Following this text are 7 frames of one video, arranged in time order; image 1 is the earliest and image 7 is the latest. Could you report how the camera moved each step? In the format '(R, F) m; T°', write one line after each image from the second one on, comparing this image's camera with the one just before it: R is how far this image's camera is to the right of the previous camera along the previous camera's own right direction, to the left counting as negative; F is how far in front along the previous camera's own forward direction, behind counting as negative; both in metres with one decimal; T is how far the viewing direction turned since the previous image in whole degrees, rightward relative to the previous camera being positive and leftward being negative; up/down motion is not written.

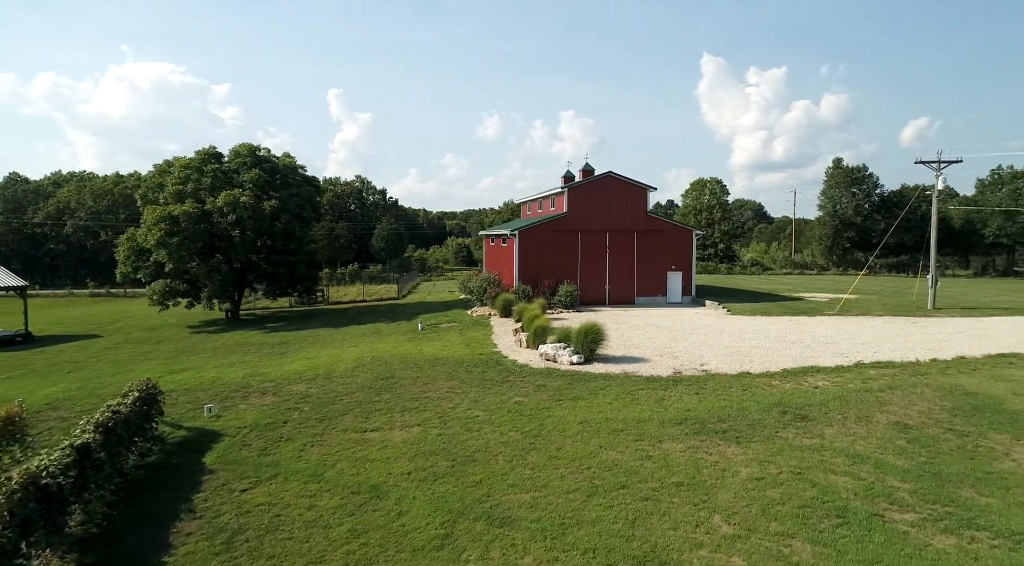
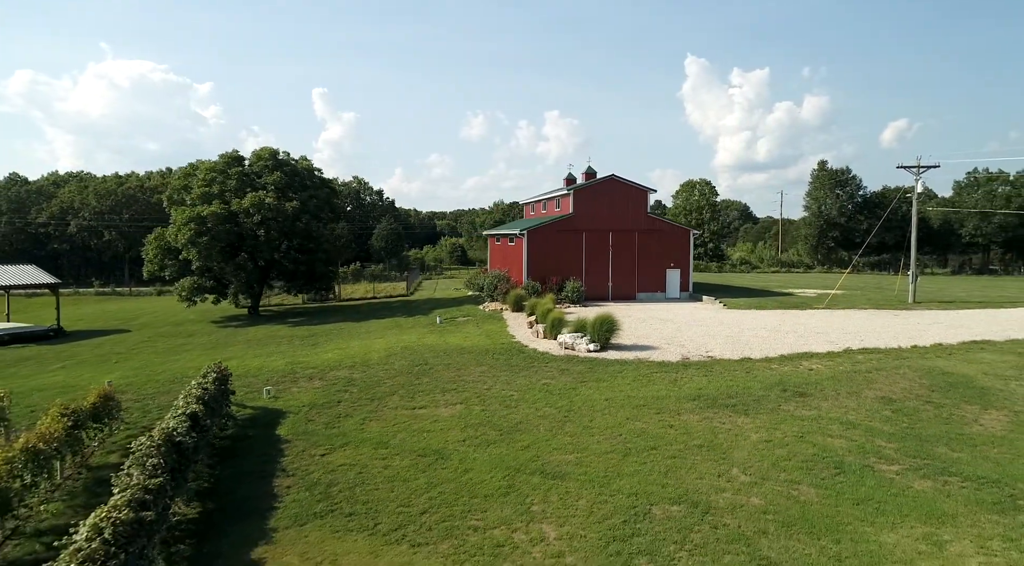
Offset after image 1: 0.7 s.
(-1.0, -1.6) m; +1°
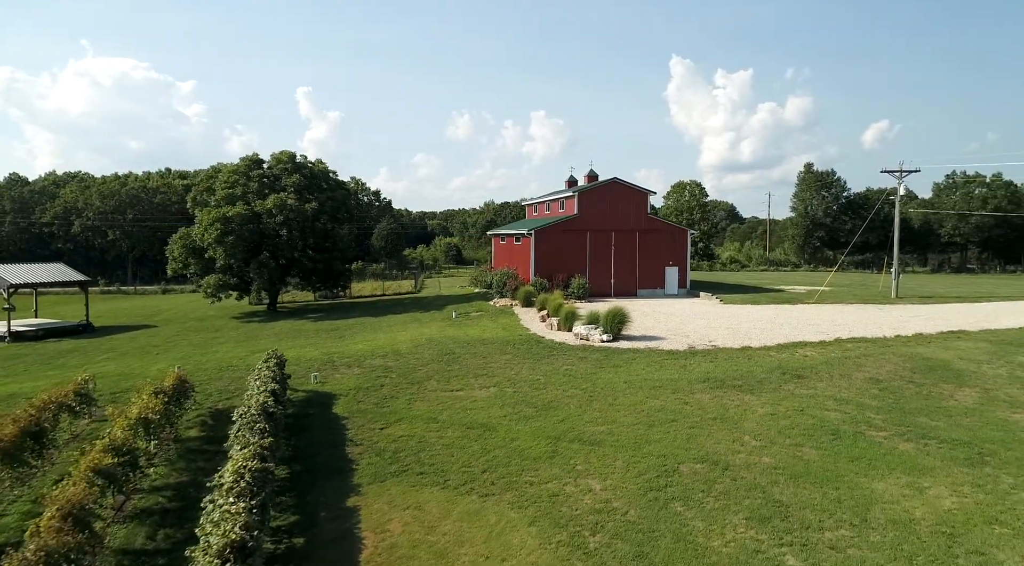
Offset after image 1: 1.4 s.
(-1.0, -1.5) m; +1°
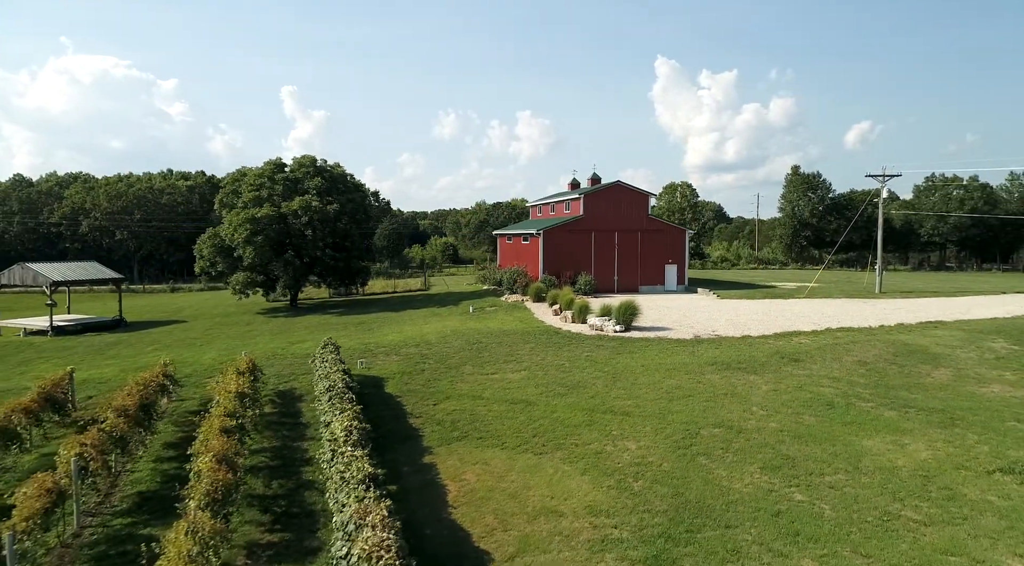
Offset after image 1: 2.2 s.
(-1.1, -1.8) m; +1°
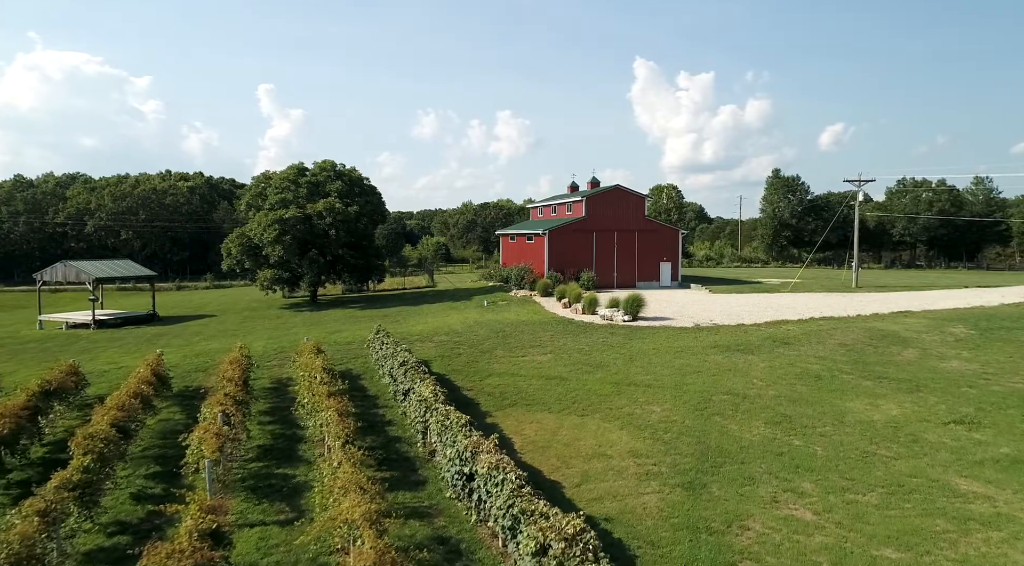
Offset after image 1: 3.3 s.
(-1.4, -2.3) m; +2°
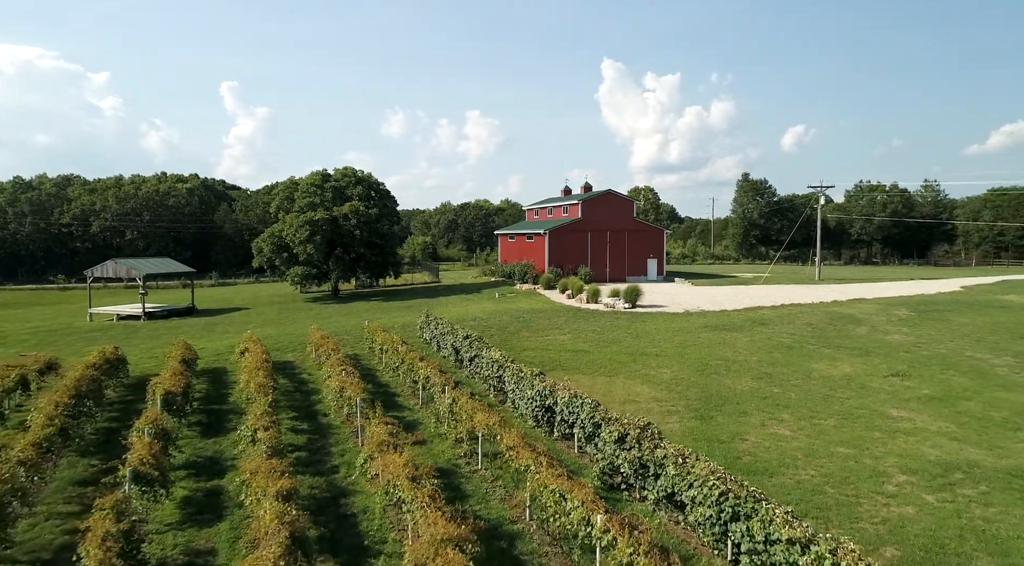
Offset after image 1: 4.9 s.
(-2.0, -3.7) m; +3°
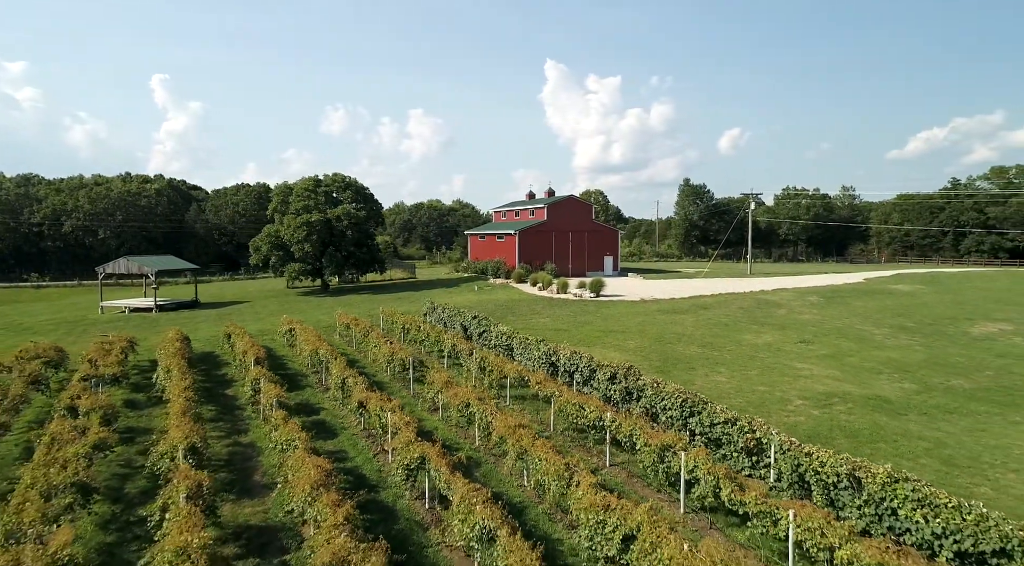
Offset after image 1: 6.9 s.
(-1.9, -4.5) m; +5°
